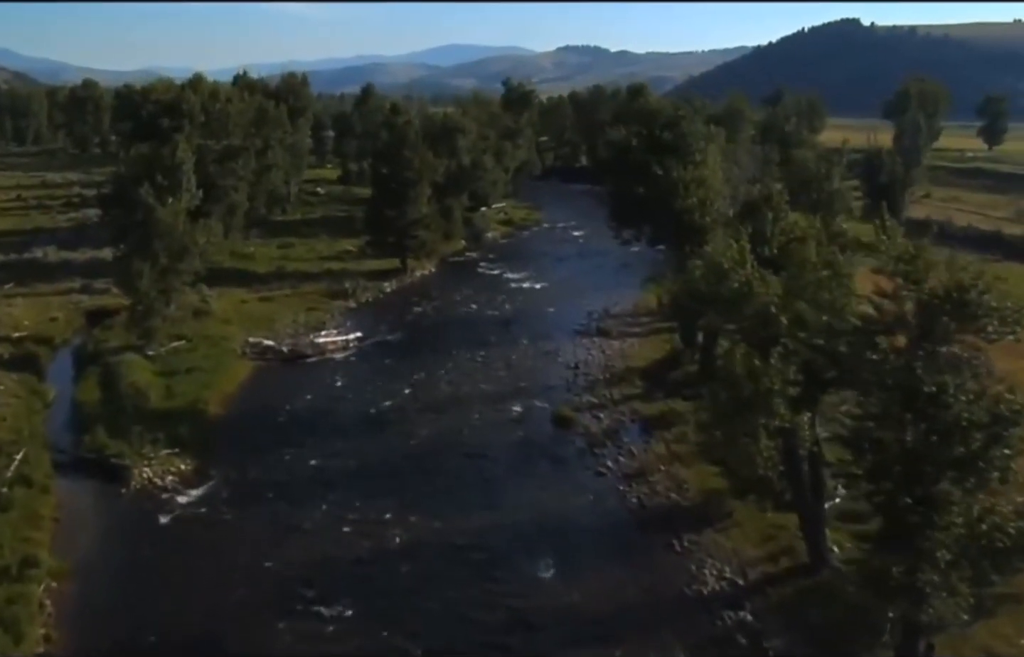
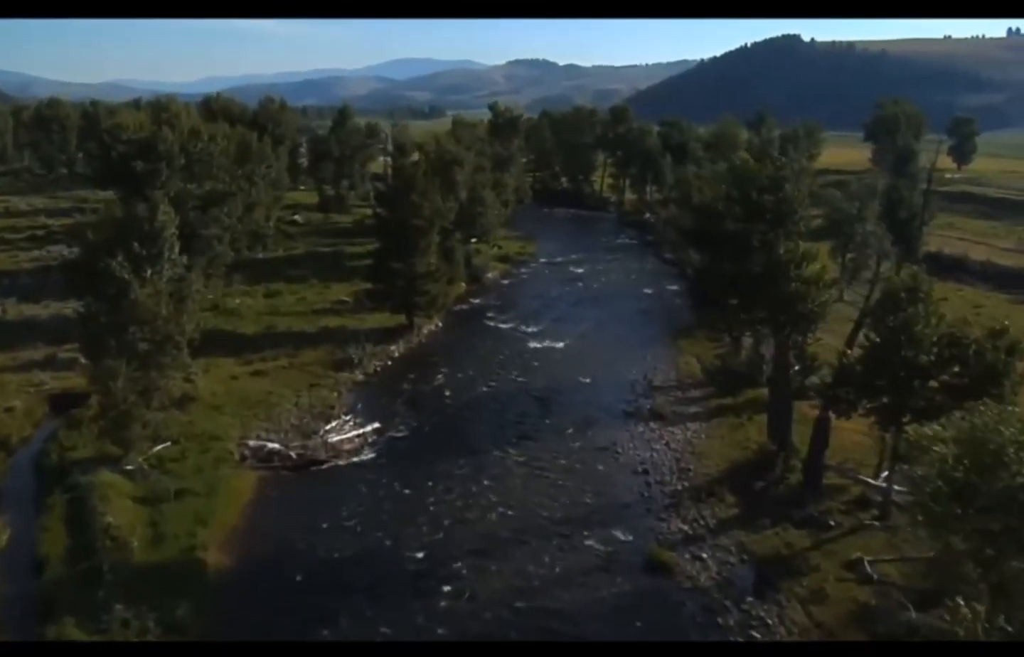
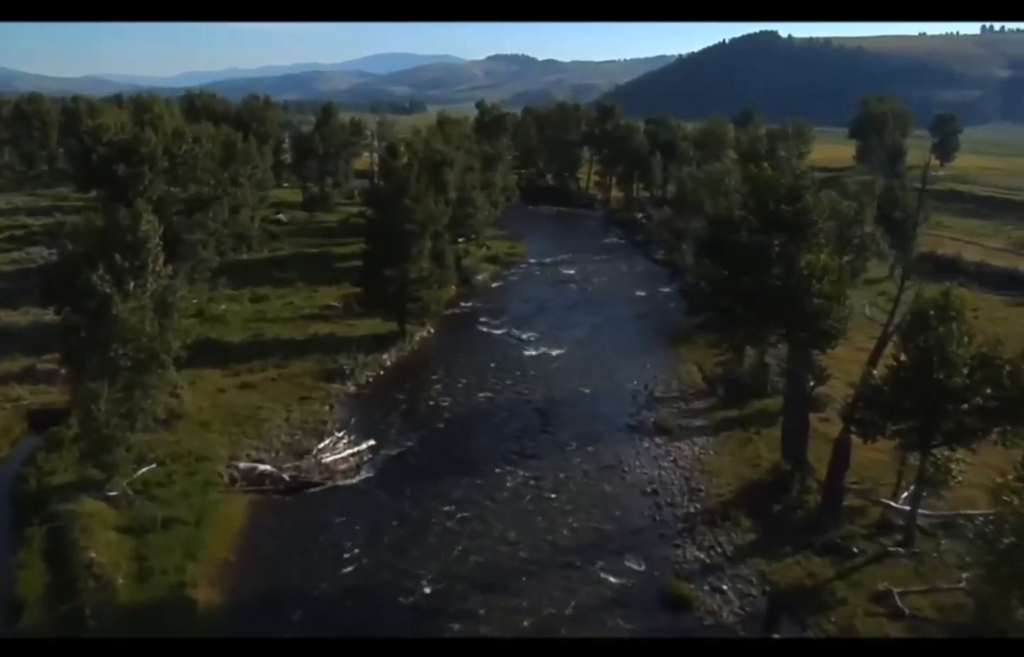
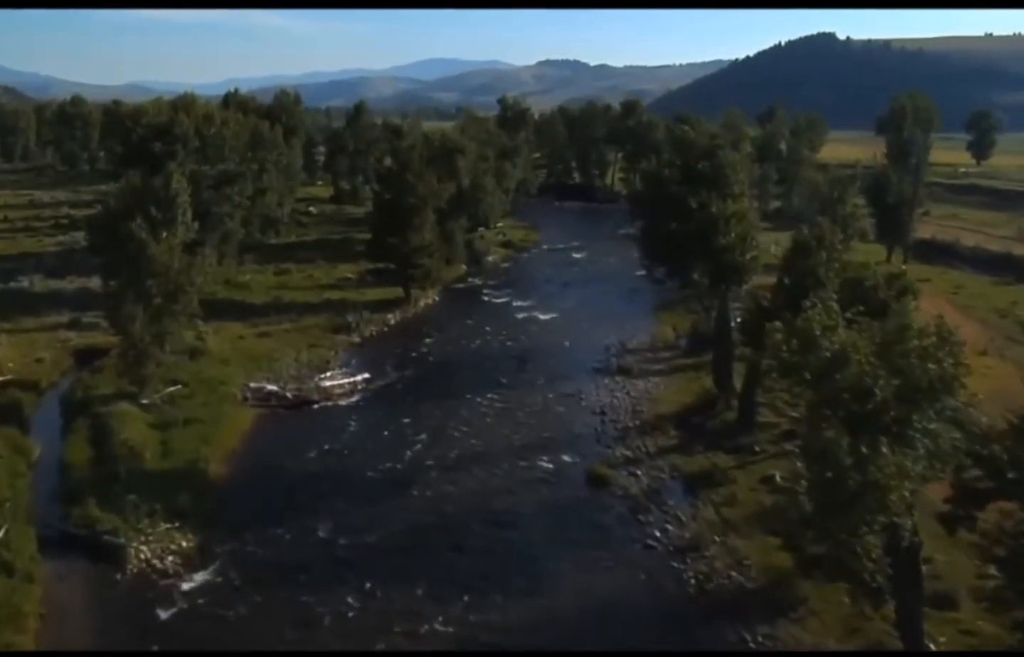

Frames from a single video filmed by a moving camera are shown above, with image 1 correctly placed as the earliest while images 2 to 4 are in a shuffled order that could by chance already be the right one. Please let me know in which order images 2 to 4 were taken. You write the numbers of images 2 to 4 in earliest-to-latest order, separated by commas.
4, 2, 3
